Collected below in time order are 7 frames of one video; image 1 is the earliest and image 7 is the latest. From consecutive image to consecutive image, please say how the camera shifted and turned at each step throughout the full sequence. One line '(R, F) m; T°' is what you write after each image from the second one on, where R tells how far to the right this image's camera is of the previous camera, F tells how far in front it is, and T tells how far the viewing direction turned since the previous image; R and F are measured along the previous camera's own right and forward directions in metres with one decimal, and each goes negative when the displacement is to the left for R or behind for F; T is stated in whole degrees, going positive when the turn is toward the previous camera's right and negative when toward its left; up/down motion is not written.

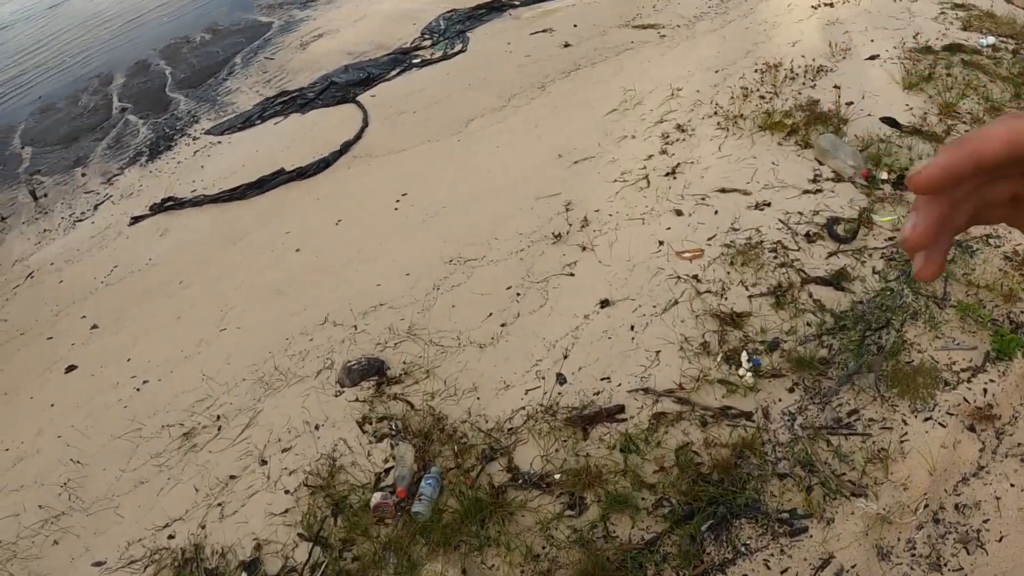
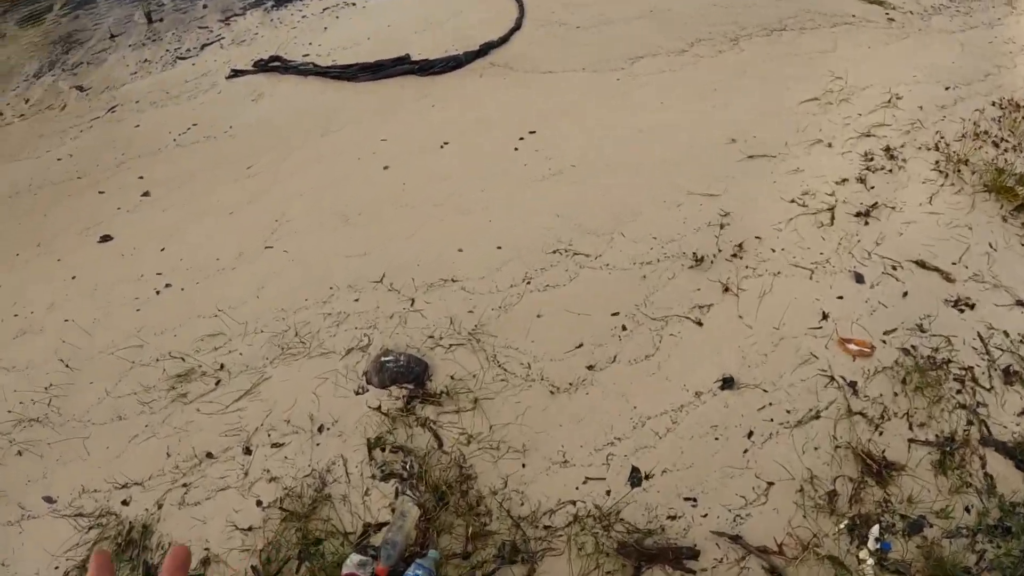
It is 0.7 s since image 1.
(0.0, +0.6) m; -6°
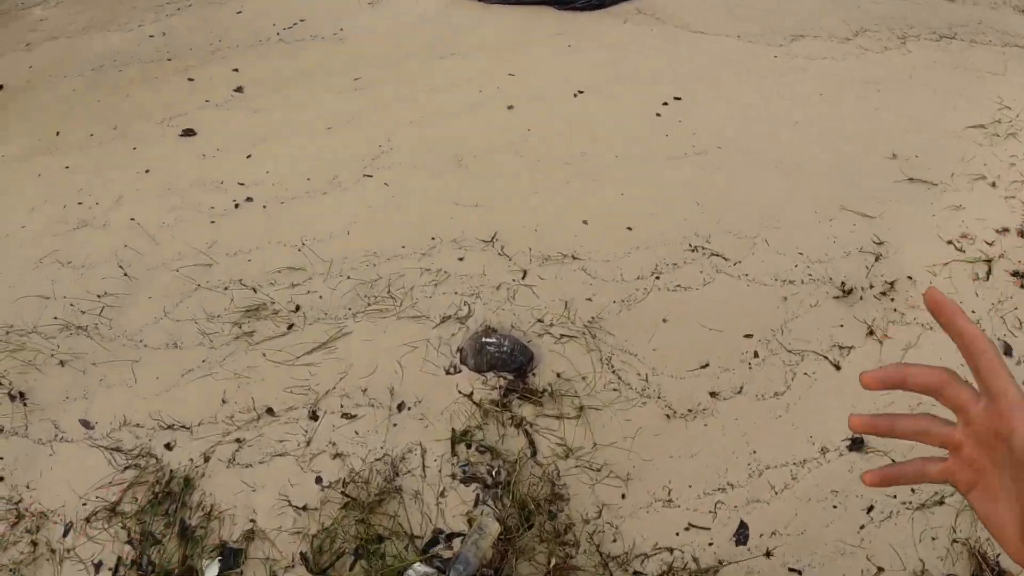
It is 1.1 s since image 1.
(-0.1, +0.3) m; -3°
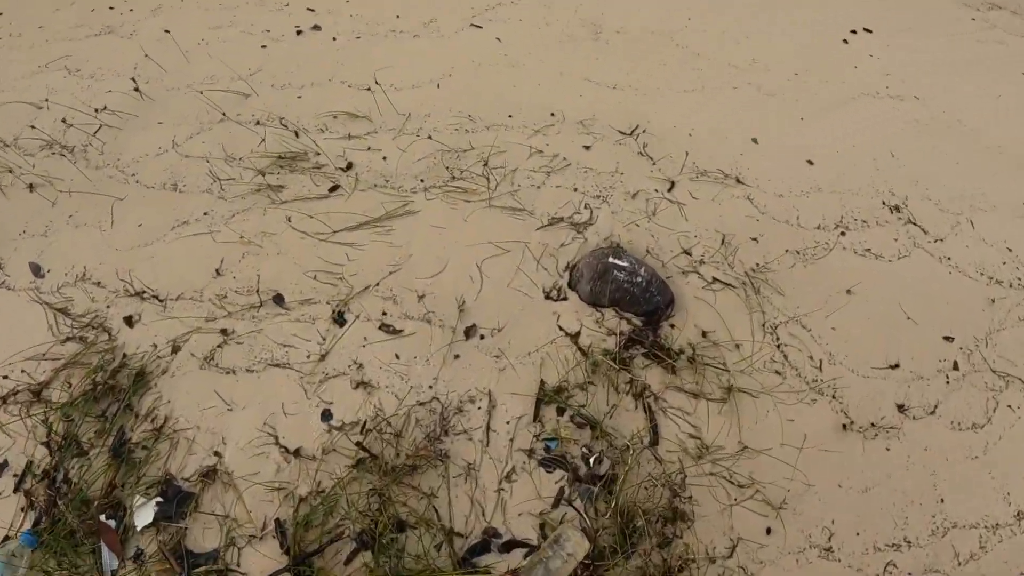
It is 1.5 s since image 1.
(-0.1, +0.6) m; -3°
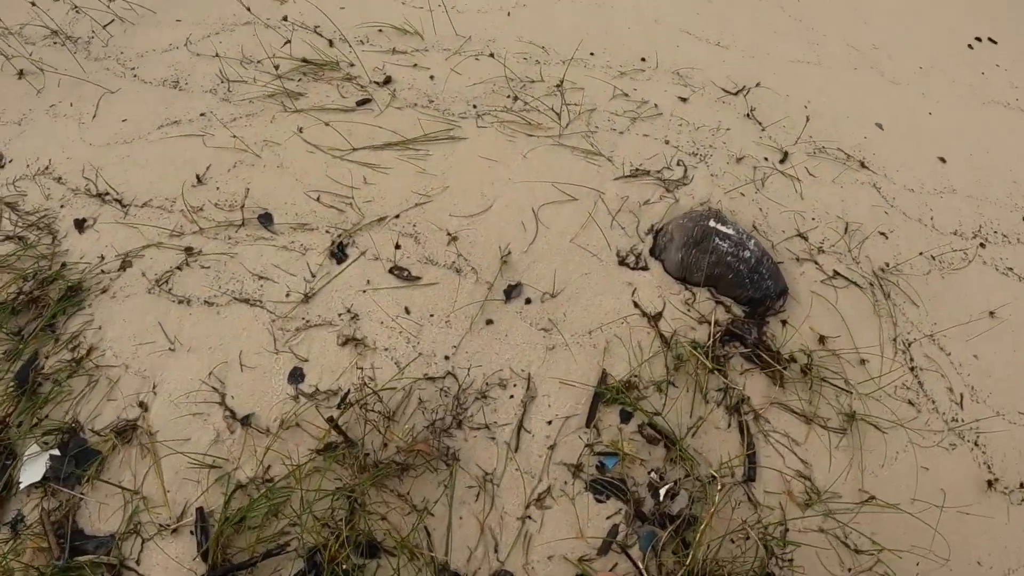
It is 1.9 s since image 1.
(0.0, +0.3) m; -2°
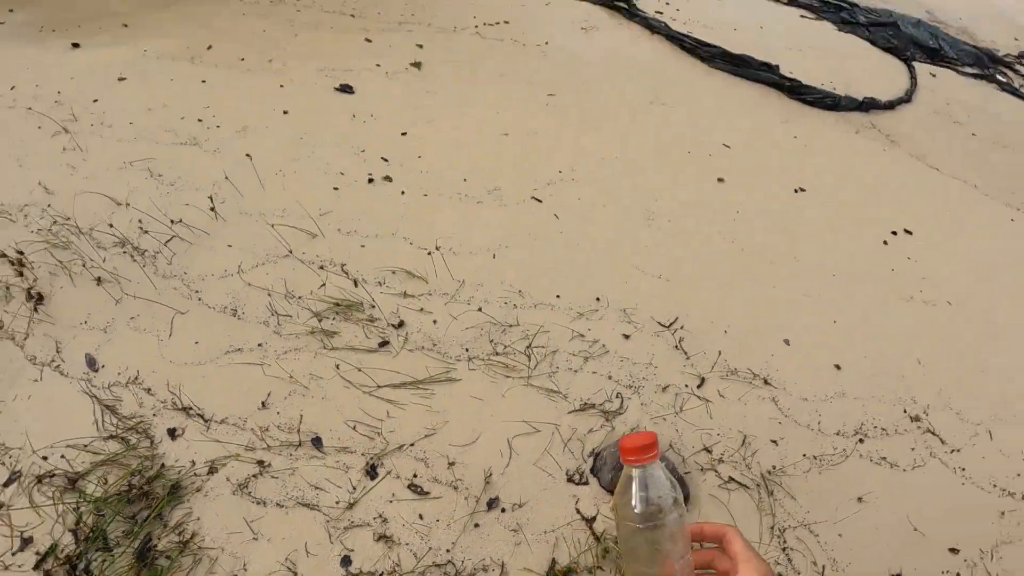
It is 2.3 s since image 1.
(0.0, -0.4) m; +1°
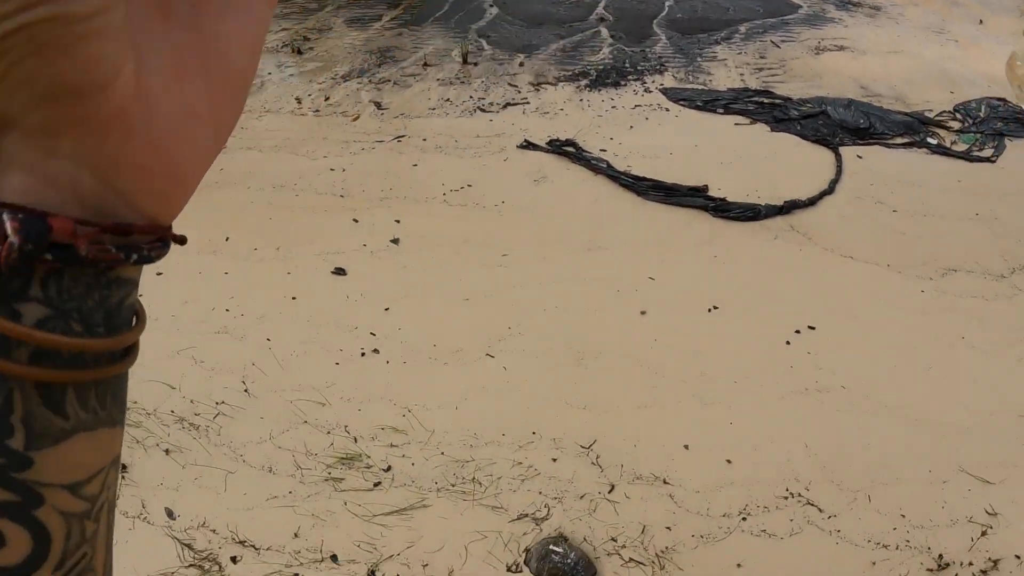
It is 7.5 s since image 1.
(+0.1, -0.6) m; -1°
